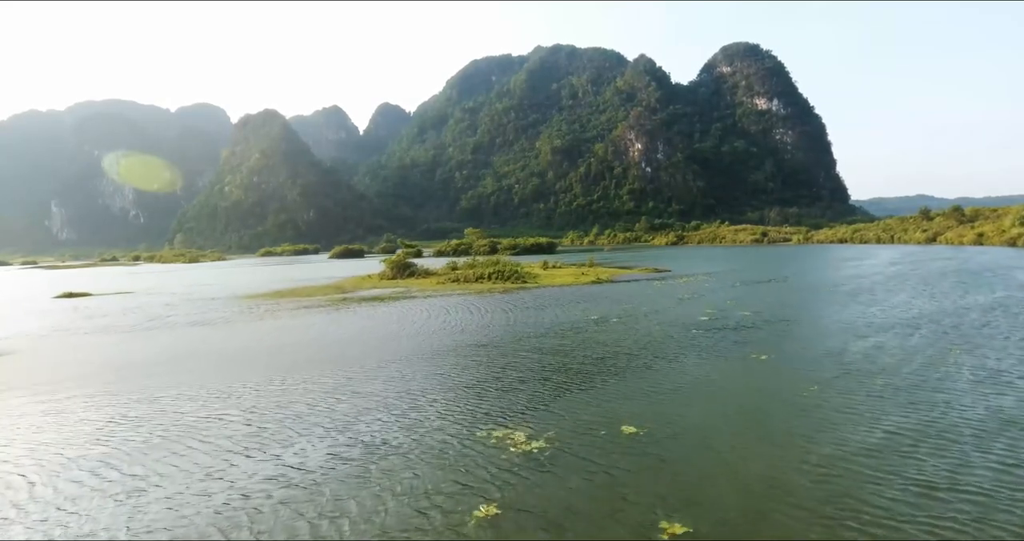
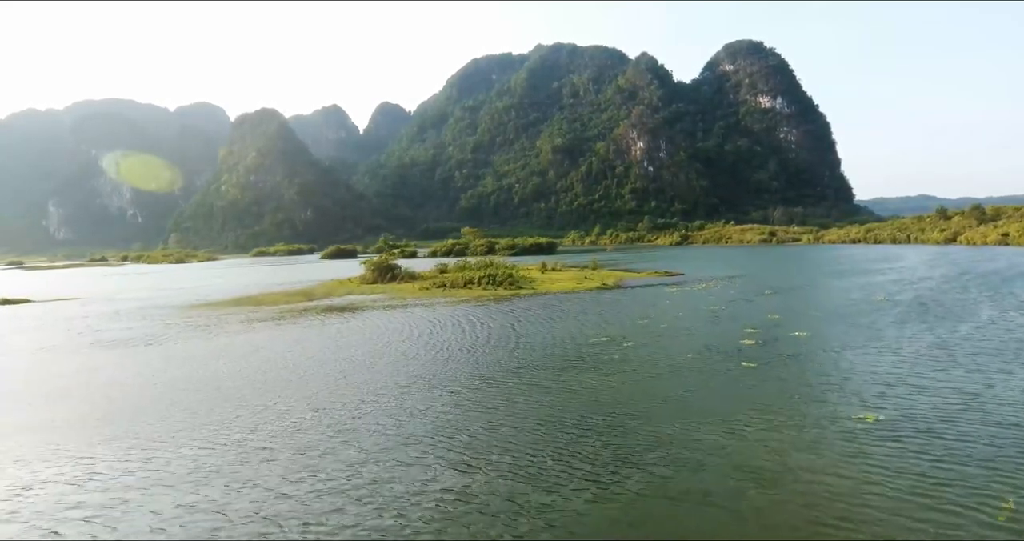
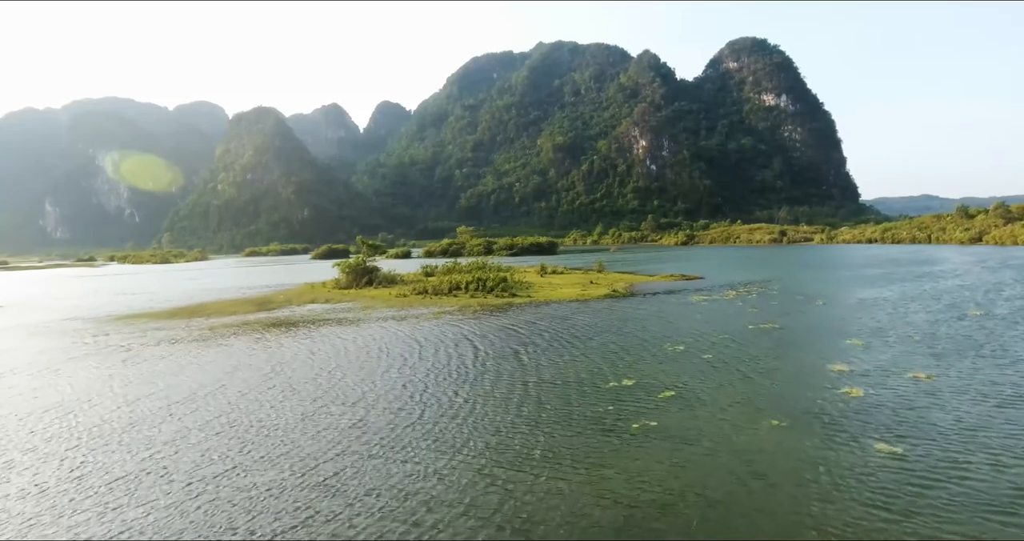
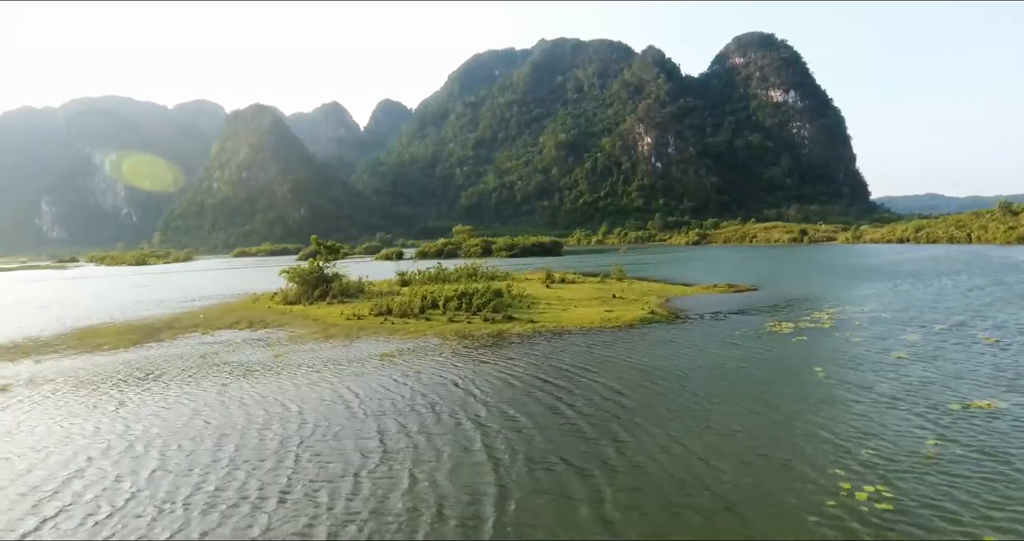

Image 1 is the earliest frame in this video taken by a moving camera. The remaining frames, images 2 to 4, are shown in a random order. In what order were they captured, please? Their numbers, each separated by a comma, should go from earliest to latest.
2, 3, 4
